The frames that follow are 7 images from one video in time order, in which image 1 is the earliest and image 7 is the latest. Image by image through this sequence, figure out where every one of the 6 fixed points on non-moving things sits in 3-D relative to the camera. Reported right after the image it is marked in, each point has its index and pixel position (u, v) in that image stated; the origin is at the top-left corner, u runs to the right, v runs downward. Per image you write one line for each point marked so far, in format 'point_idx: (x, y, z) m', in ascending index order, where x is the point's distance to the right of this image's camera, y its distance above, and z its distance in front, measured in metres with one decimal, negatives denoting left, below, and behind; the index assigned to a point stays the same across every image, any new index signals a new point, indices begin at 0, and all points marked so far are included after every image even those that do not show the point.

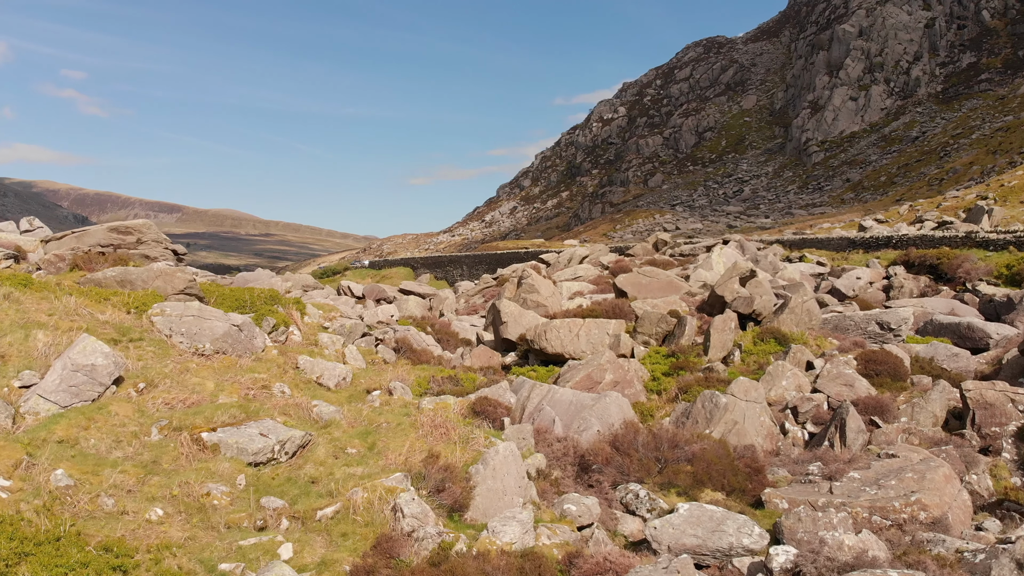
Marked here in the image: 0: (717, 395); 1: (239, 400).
0: (+3.3, -1.7, +12.8) m
1: (-4.1, -1.7, +12.0) m
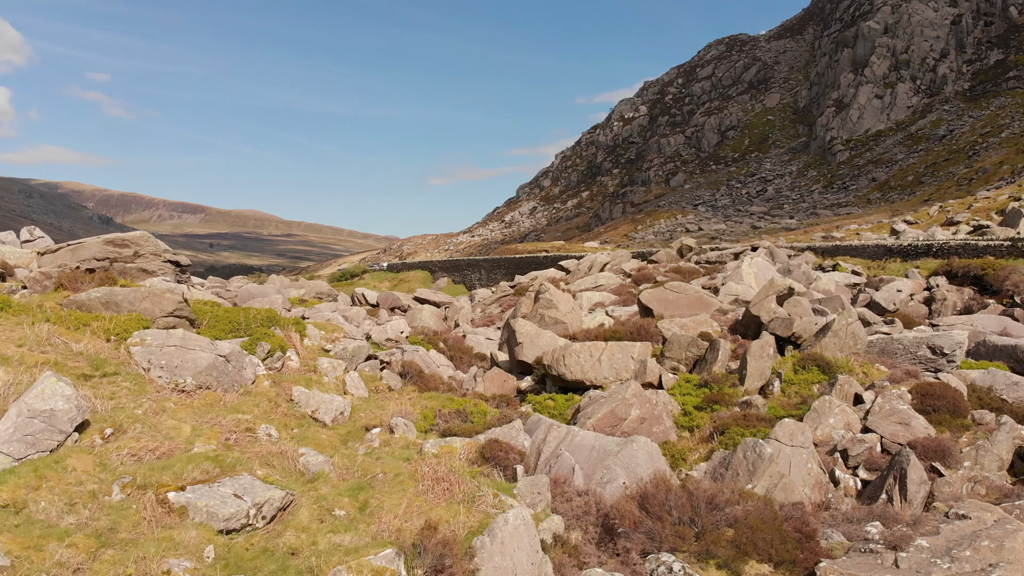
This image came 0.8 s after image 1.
0: (+3.5, -2.2, +11.3) m
1: (-3.9, -2.1, +10.6) m
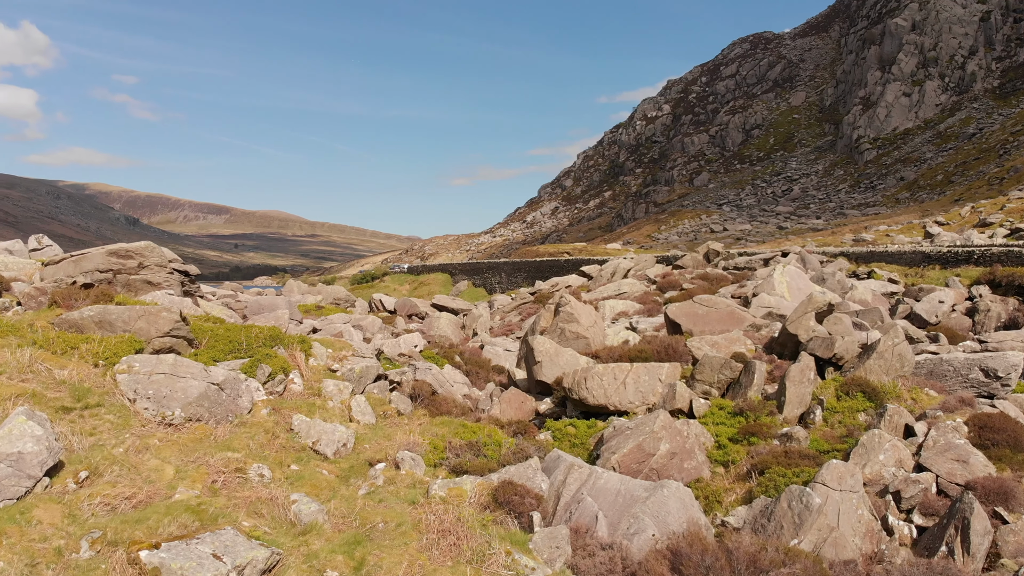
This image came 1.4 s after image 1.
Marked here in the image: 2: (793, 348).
0: (+3.7, -2.5, +10.1) m
1: (-3.7, -2.5, +9.6) m
2: (+6.1, -1.3, +17.5) m
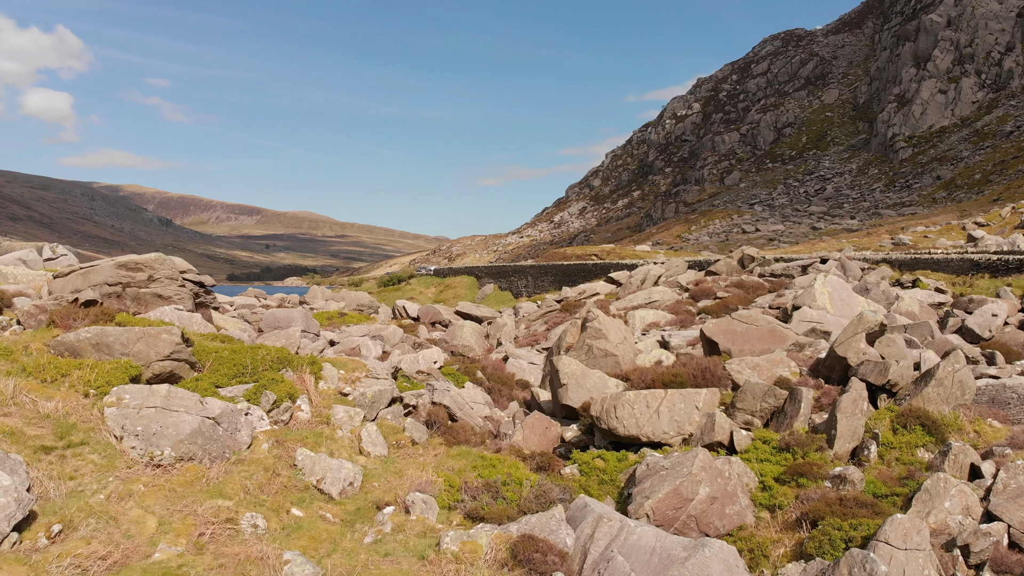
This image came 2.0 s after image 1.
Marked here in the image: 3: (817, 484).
0: (+3.9, -2.9, +8.8) m
1: (-3.5, -2.8, +8.6) m
2: (+6.5, -1.7, +16.1) m
3: (+4.5, -2.9, +11.9) m
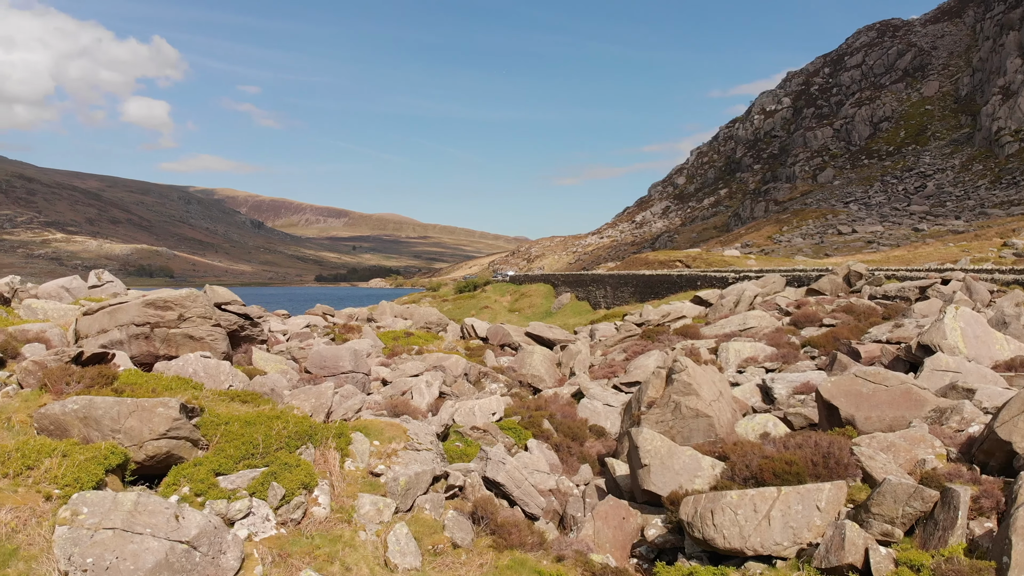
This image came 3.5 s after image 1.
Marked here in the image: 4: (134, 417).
0: (+4.2, -3.9, +5.5) m
1: (-3.1, -3.8, +6.0) m
2: (+7.6, -2.7, +12.5) m
3: (+5.1, -3.8, +8.6) m
4: (-5.5, -1.9, +11.8) m
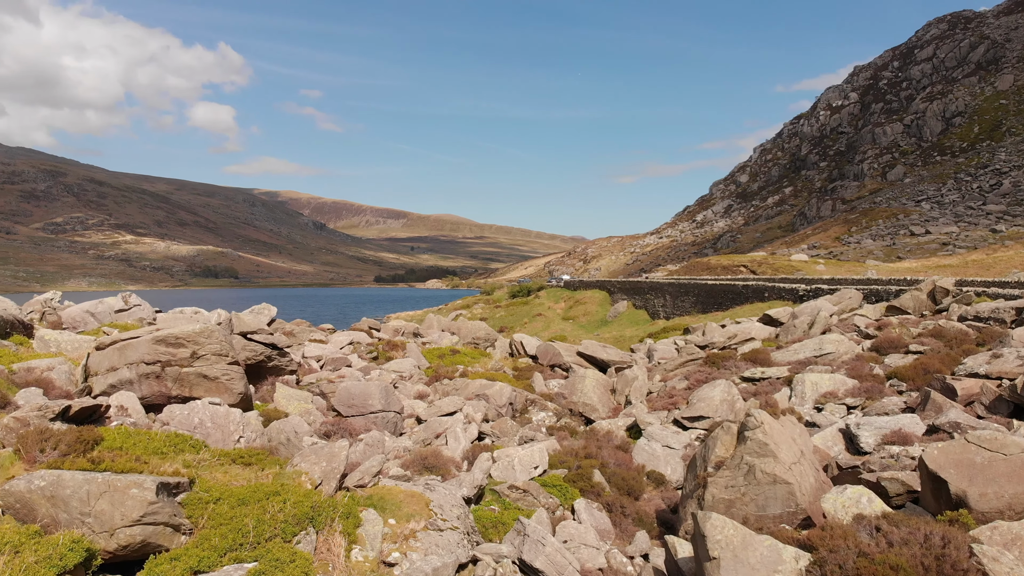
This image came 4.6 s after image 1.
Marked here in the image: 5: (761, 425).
0: (+4.2, -4.6, +3.1) m
1: (-3.1, -4.5, +4.1) m
2: (+8.1, -3.4, +9.9) m
3: (+5.3, -4.6, +6.1) m
4: (-5.1, -2.6, +10.1) m
5: (+4.4, -2.5, +14.6) m
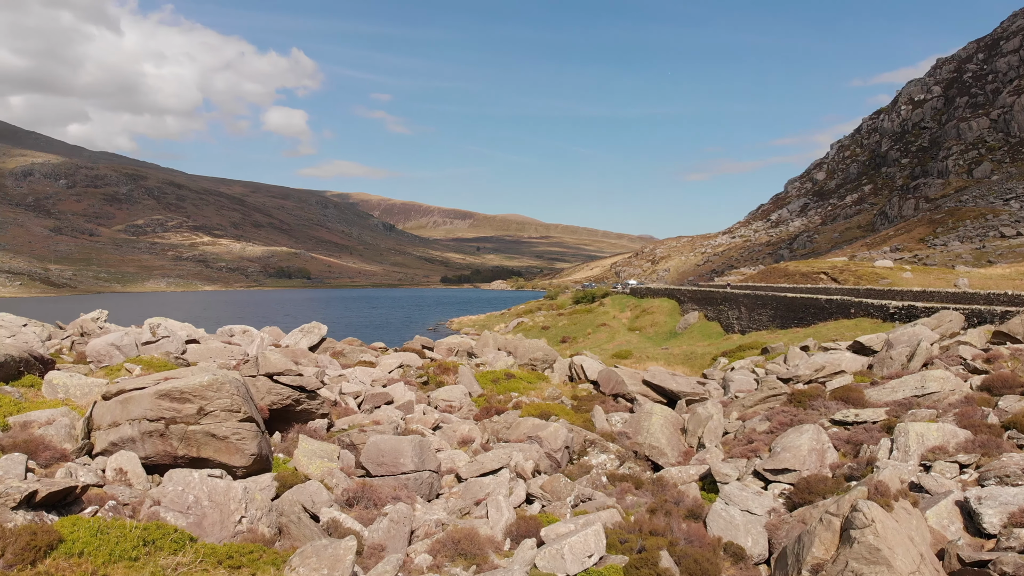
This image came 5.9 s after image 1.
0: (+3.9, -5.6, +0.3) m
1: (-3.3, -5.4, +1.9) m
2: (+8.4, -4.4, +6.7) m
3: (+5.3, -5.6, +3.2) m
4: (-4.7, -3.5, +8.0) m
5: (+5.1, -3.4, +11.7) m
